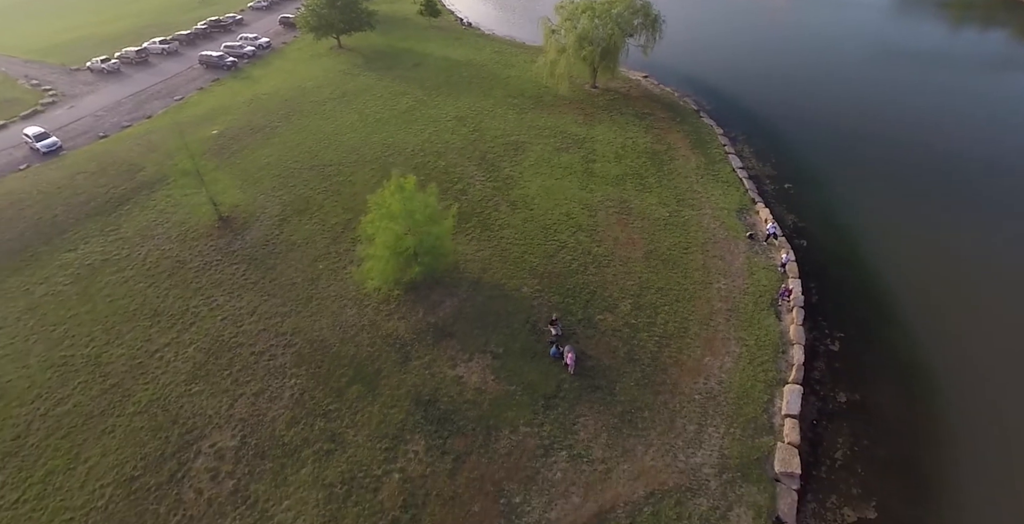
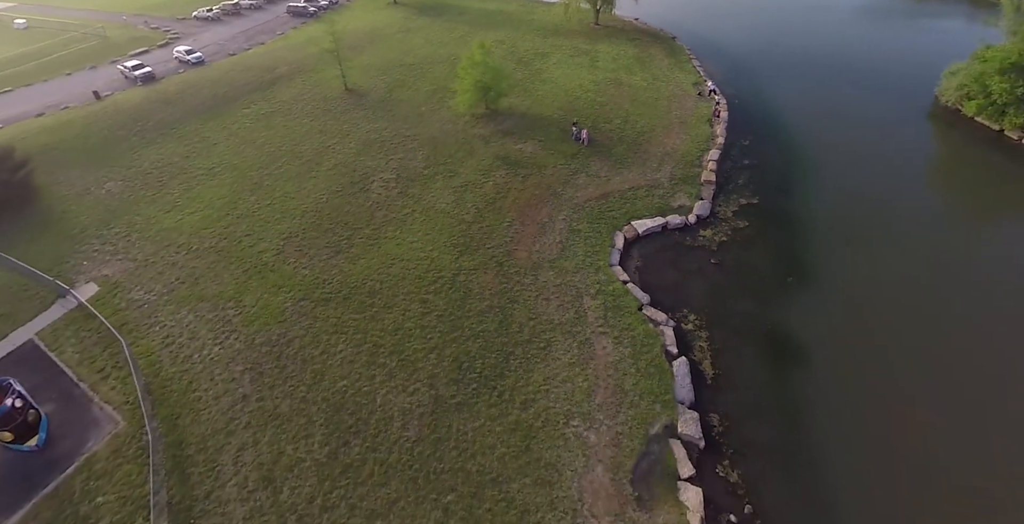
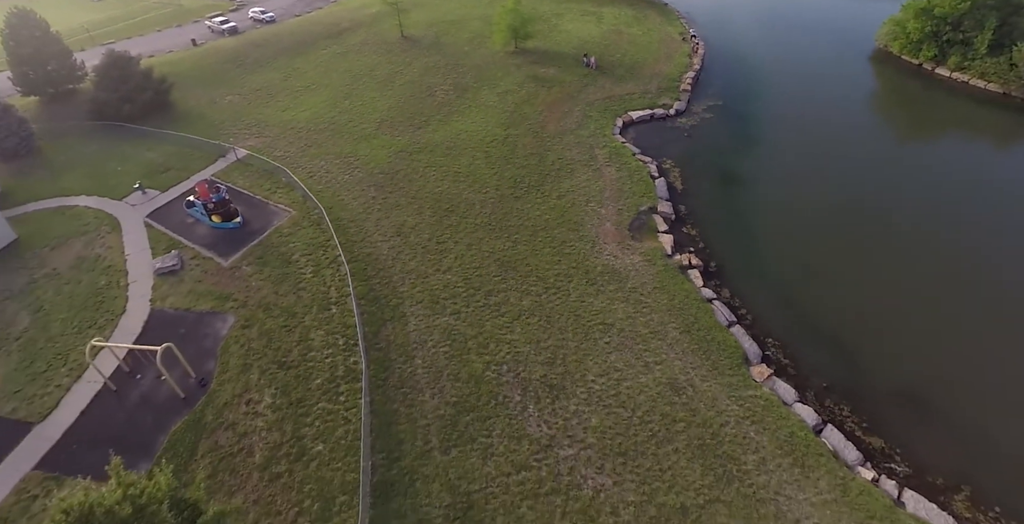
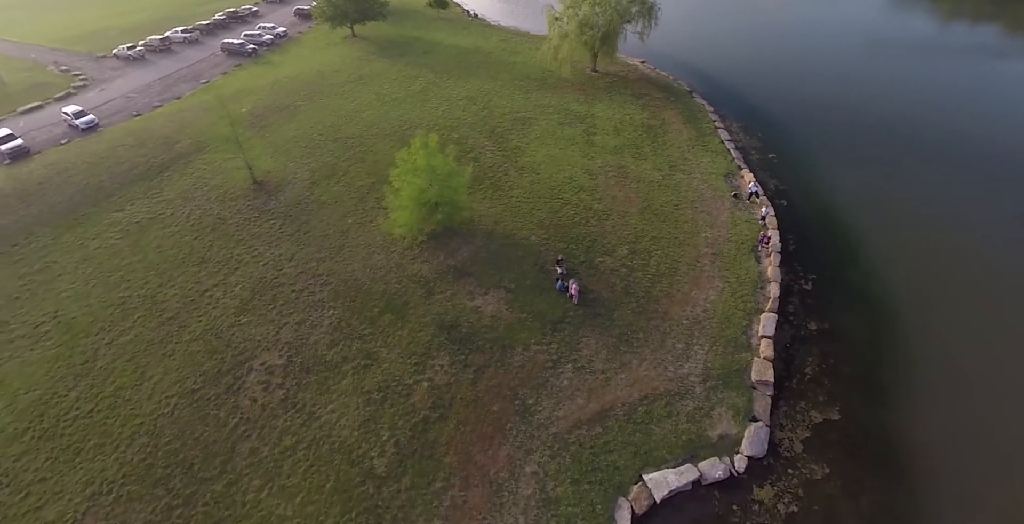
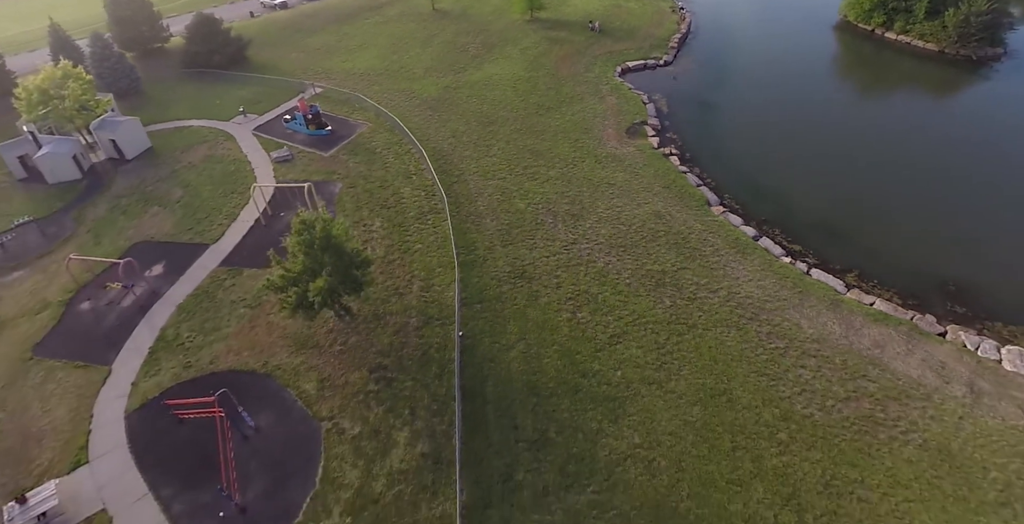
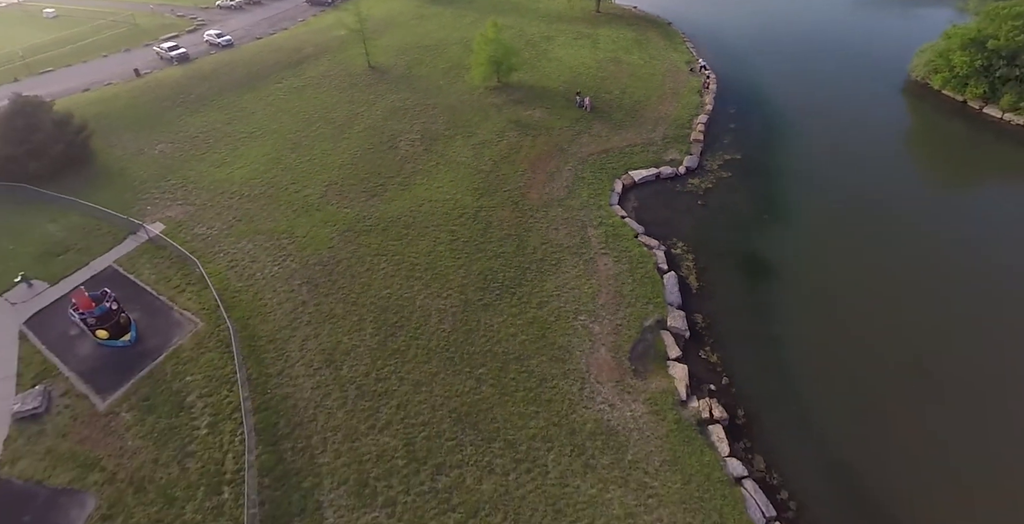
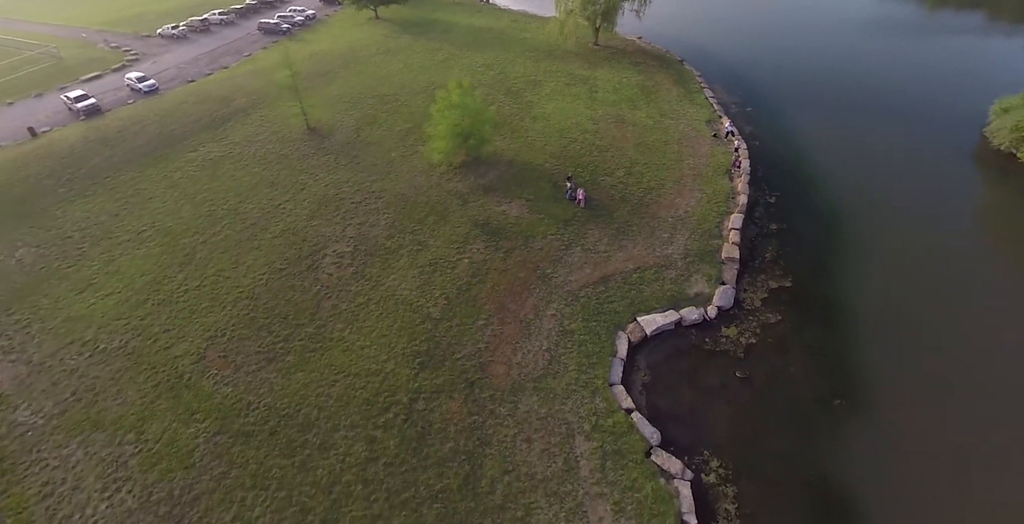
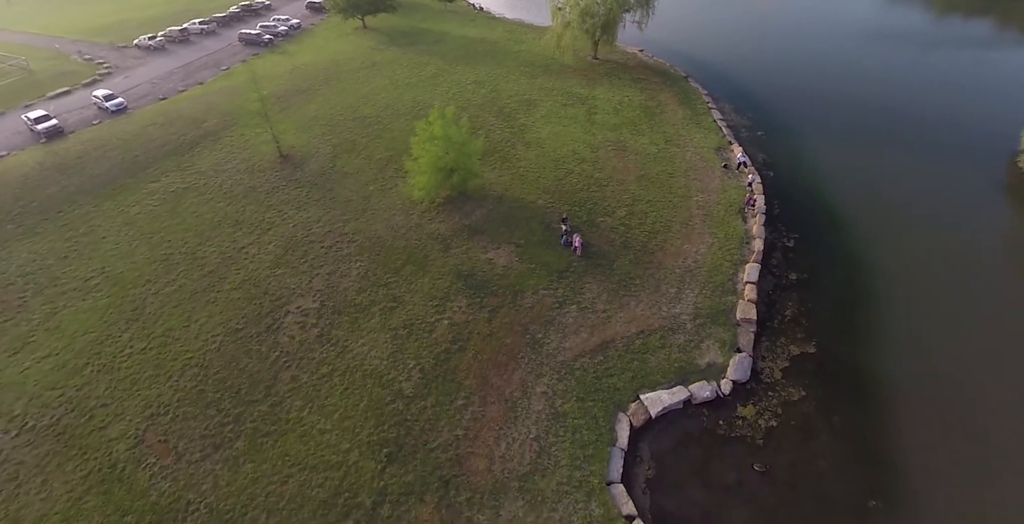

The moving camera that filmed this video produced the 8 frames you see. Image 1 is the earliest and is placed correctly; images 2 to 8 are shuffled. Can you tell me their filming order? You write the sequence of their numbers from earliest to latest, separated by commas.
4, 8, 7, 2, 6, 3, 5
